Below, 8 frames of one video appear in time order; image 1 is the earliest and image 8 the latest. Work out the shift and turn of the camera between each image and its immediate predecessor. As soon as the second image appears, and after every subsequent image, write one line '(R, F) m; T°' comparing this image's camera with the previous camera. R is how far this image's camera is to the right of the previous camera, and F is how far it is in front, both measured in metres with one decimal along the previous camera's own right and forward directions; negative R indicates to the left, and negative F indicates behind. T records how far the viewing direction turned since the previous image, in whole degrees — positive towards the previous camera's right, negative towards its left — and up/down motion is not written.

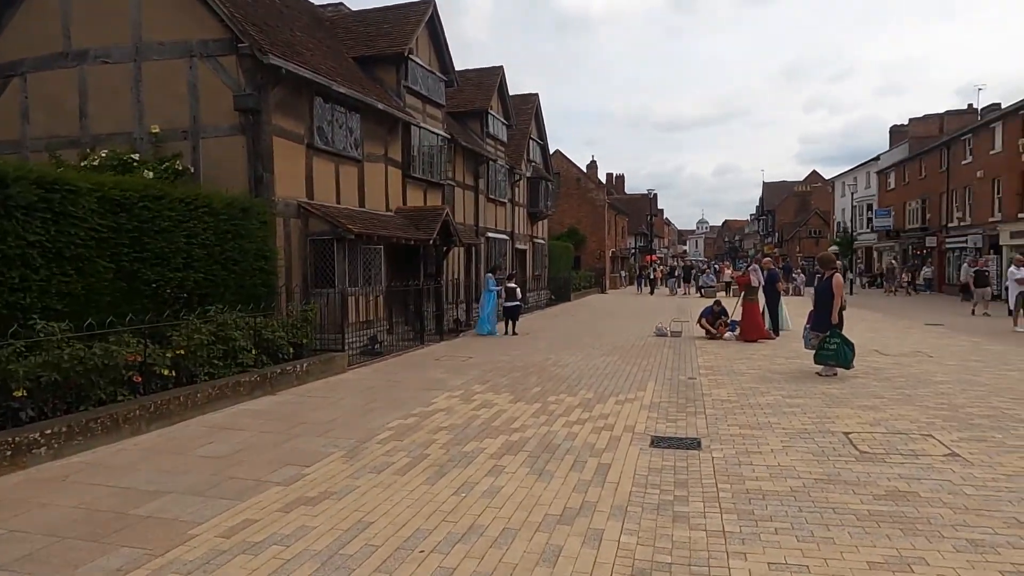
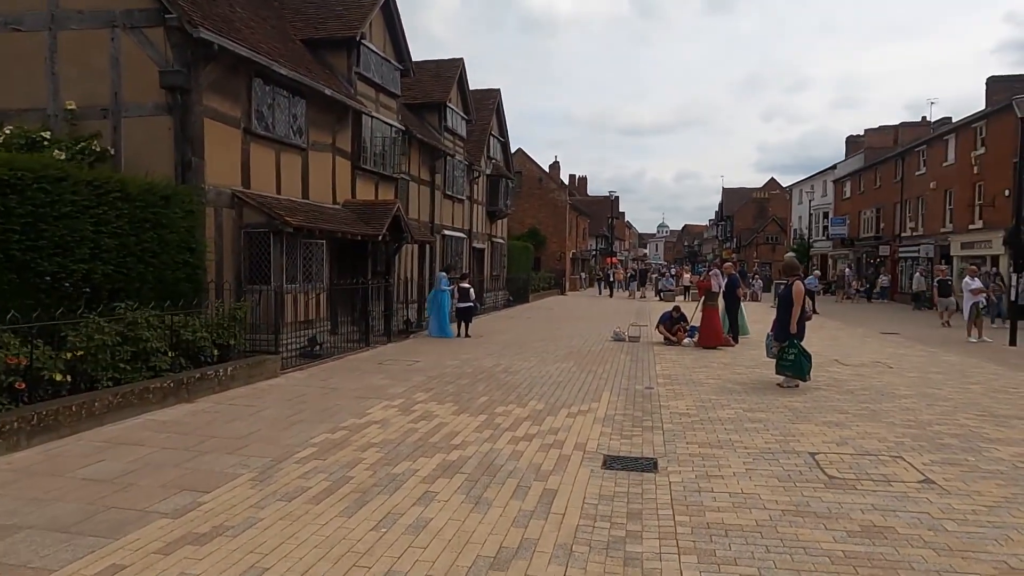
(+0.2, +0.7) m; +3°
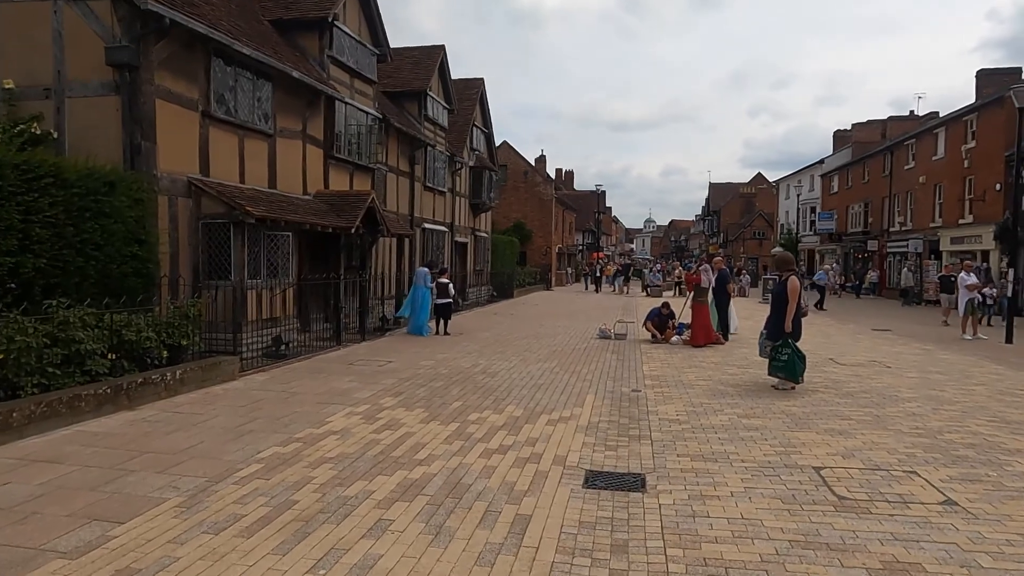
(+0.1, +0.7) m; +1°
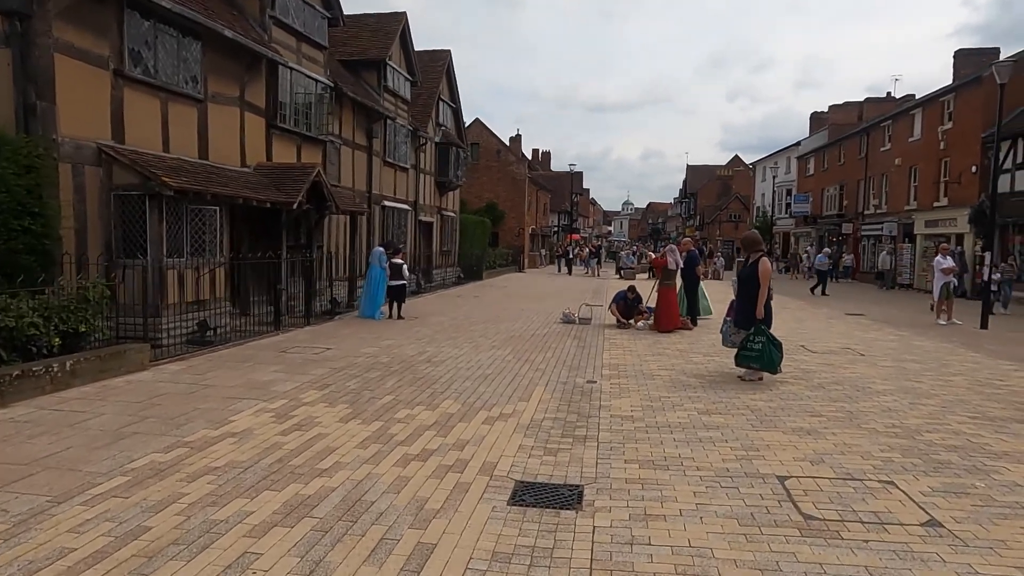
(+0.5, +0.9) m; +2°
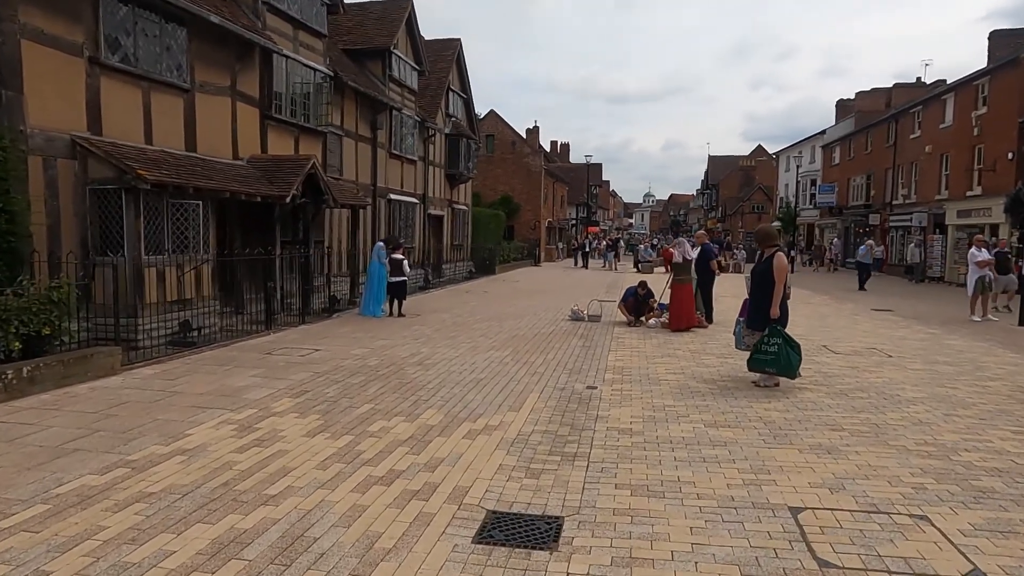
(+0.4, +0.7) m; -2°
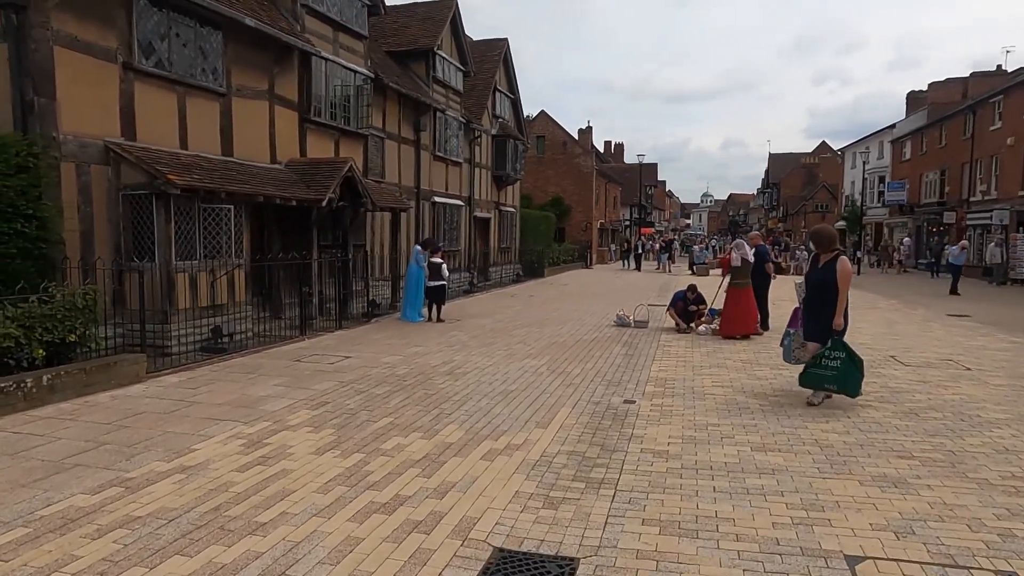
(+0.3, +0.5) m; -5°
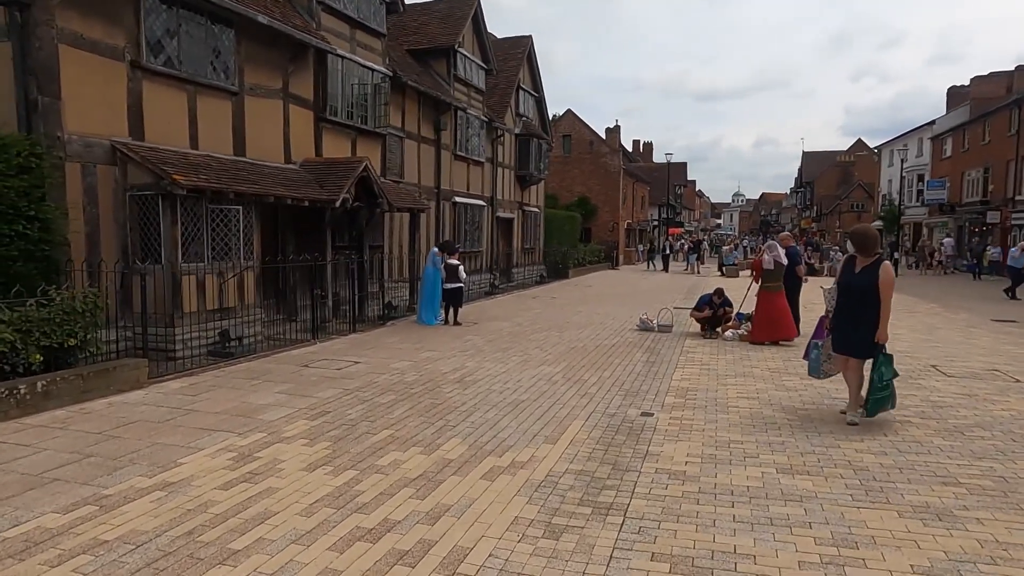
(+0.2, +0.4) m; -2°
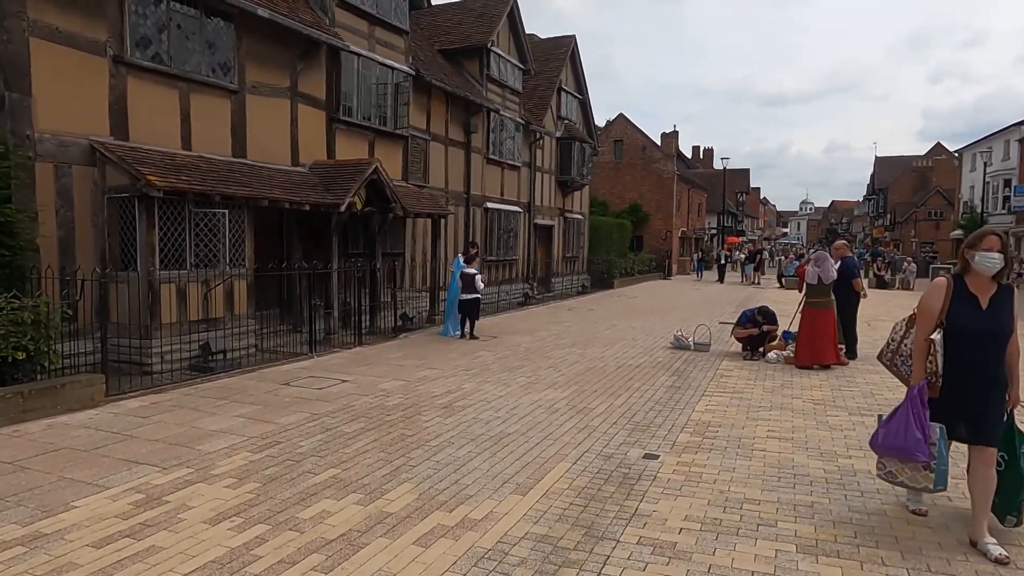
(+0.7, +1.1) m; -5°
